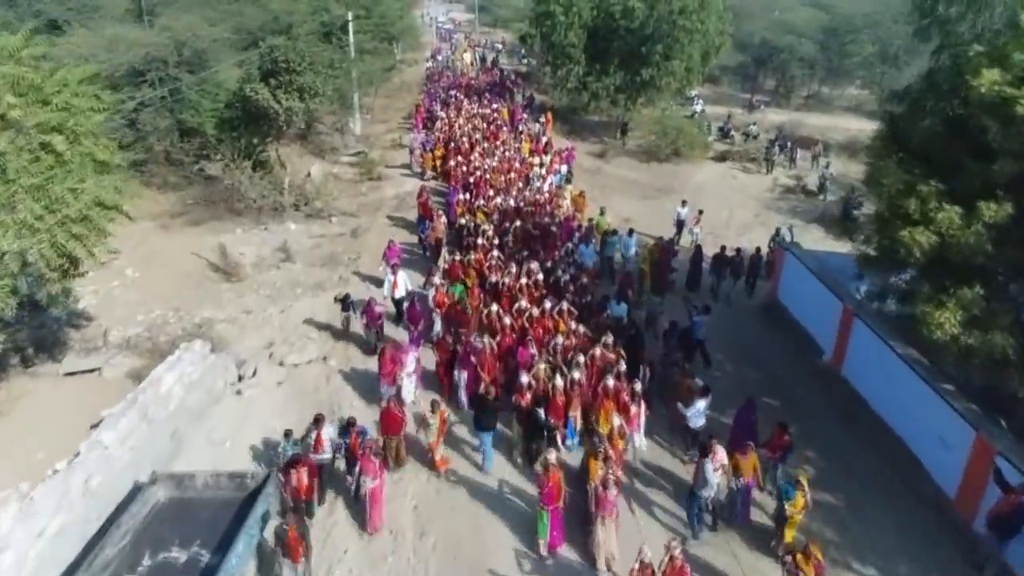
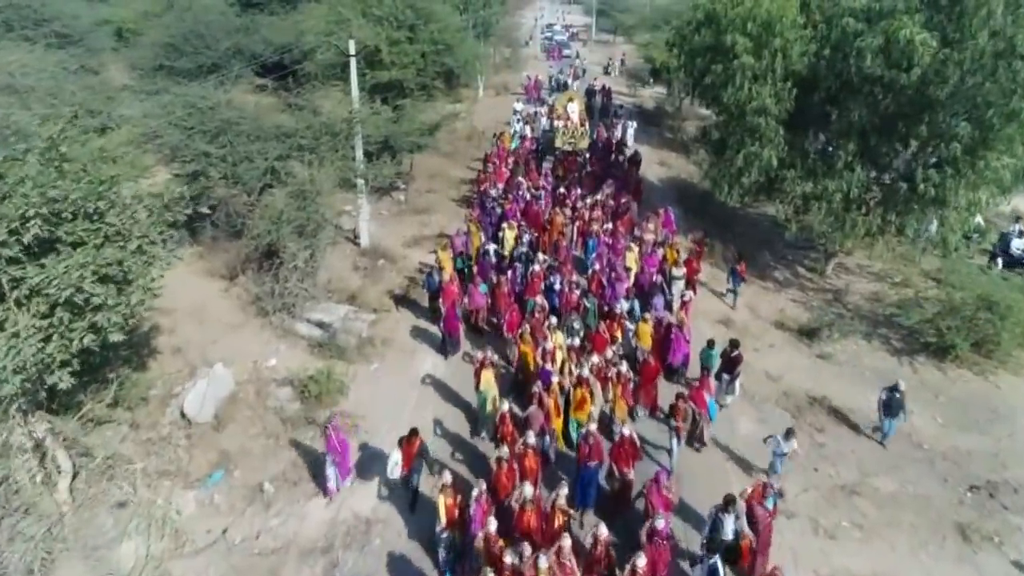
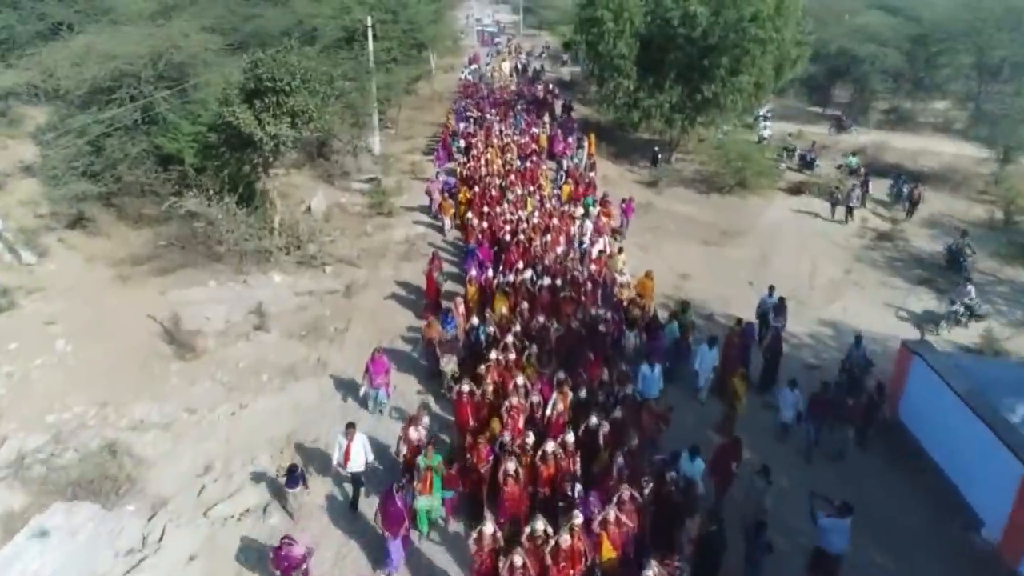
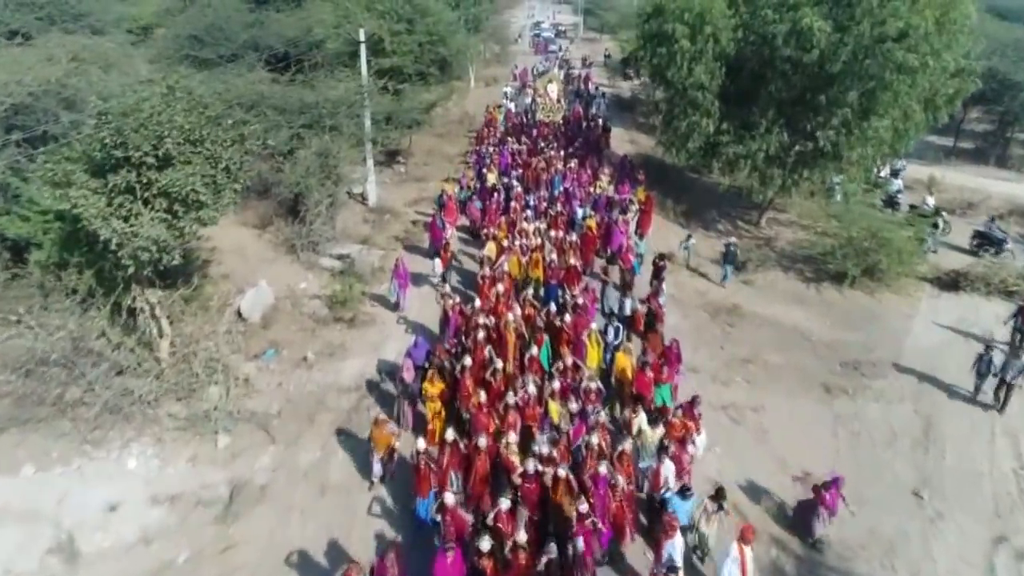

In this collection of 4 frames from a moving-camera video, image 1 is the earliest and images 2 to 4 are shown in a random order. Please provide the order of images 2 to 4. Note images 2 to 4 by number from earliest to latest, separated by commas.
3, 4, 2
